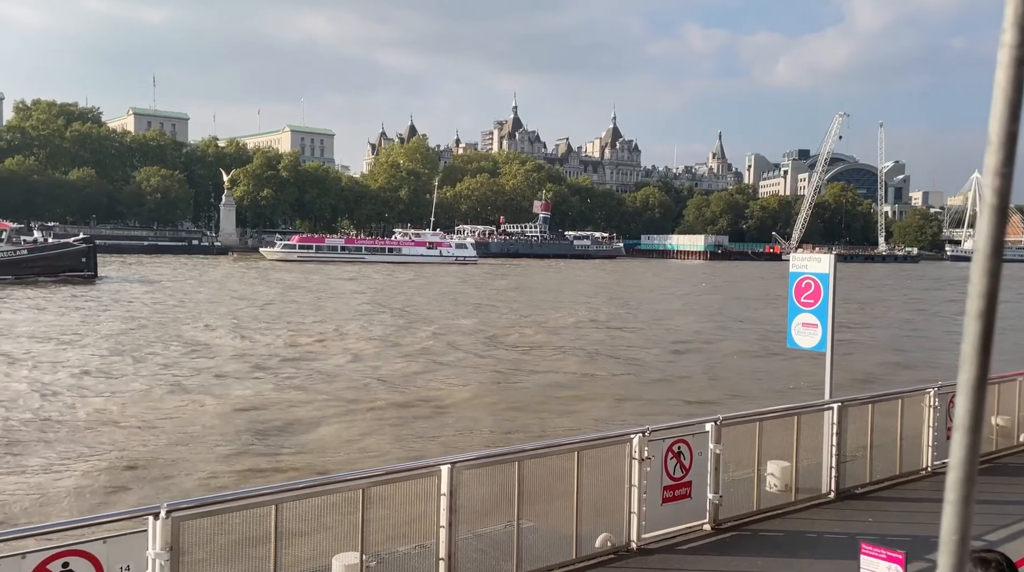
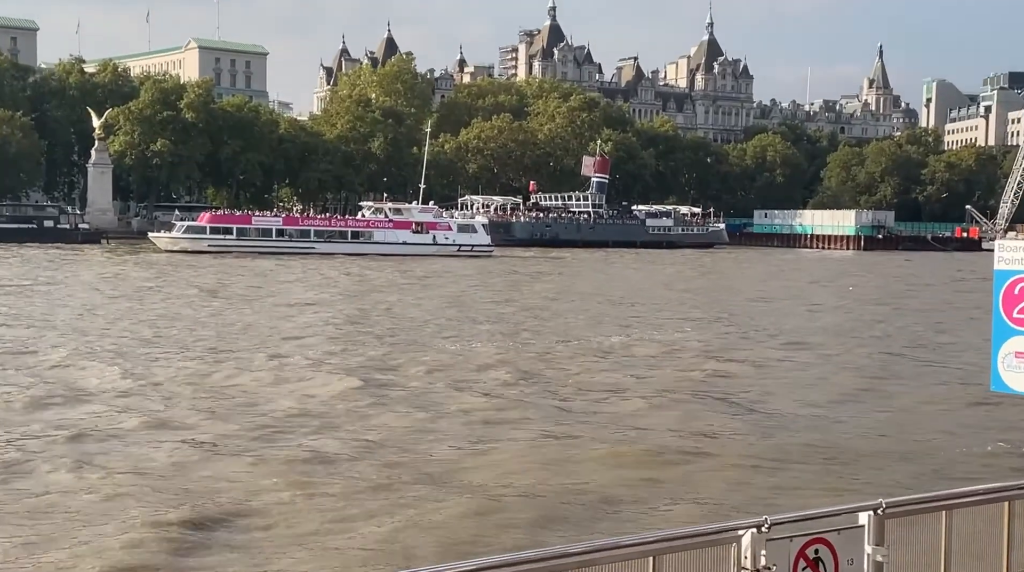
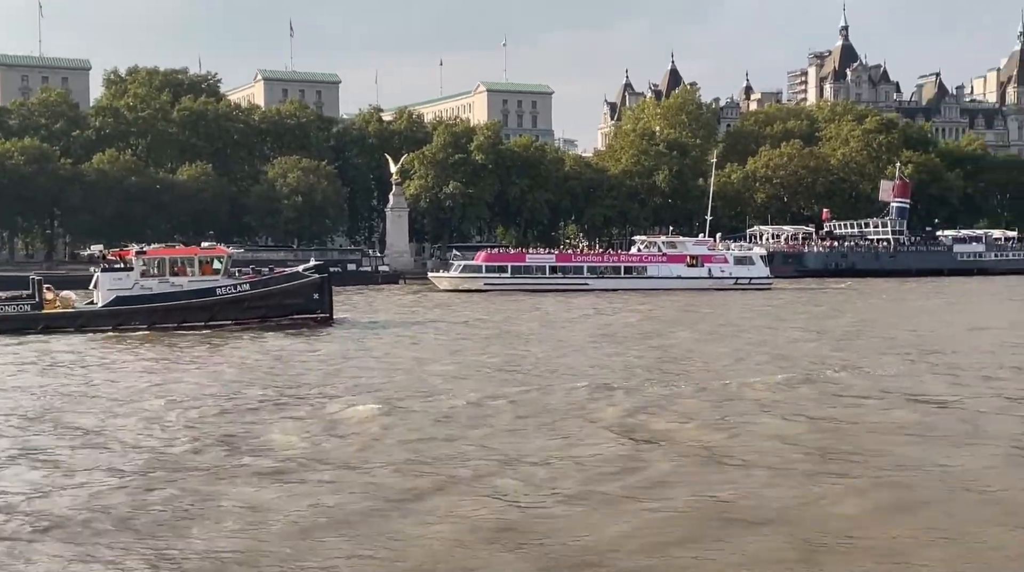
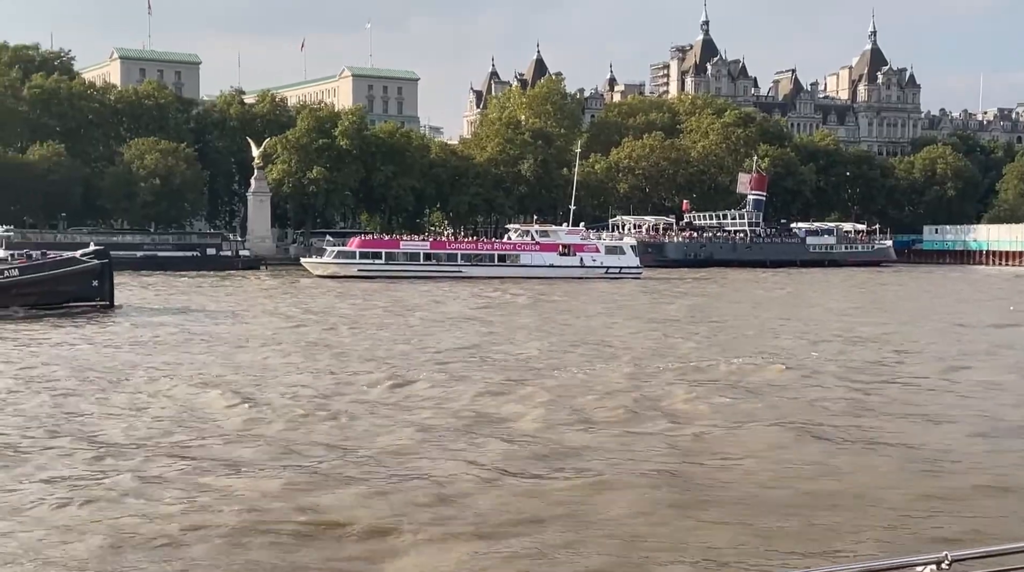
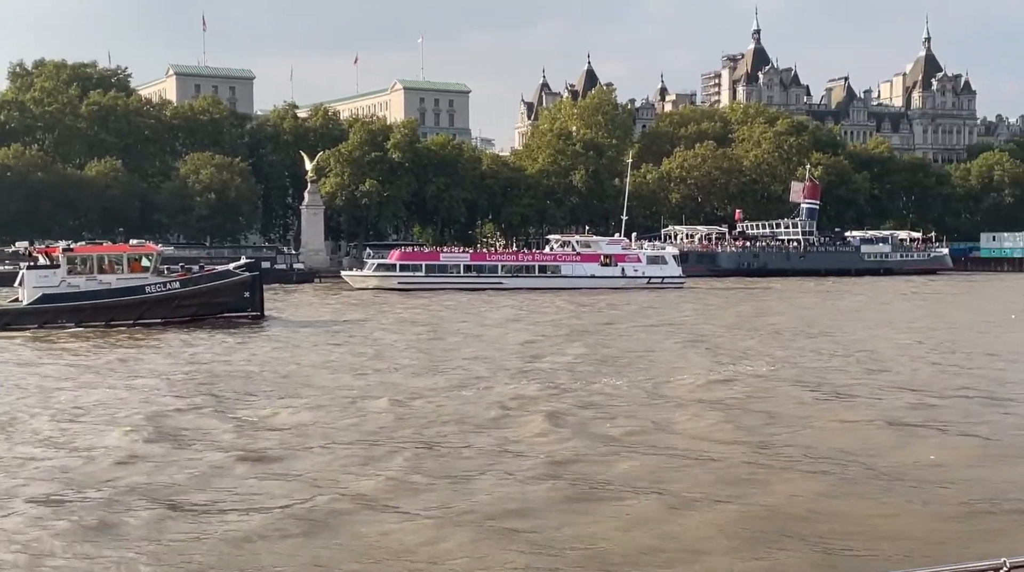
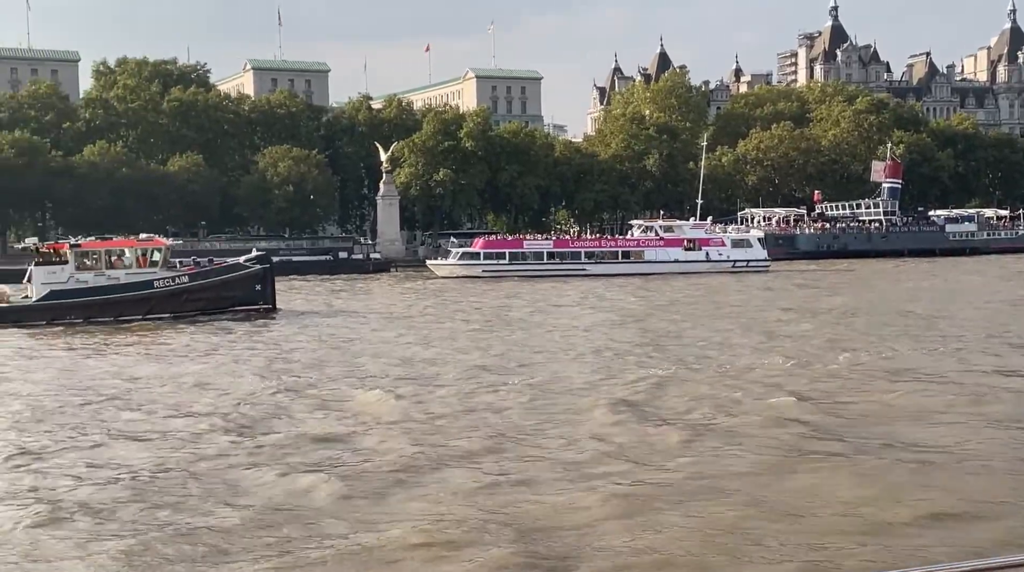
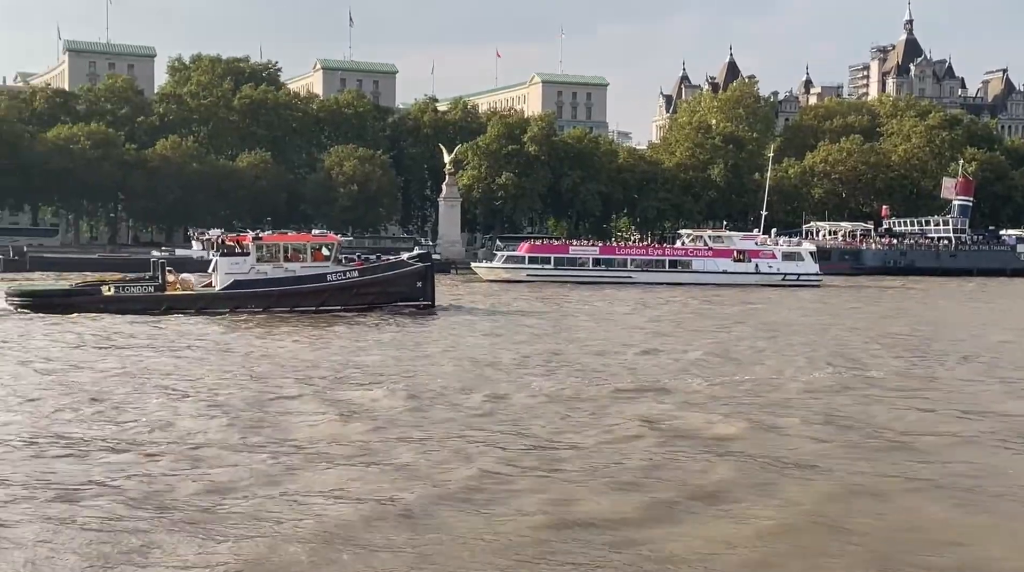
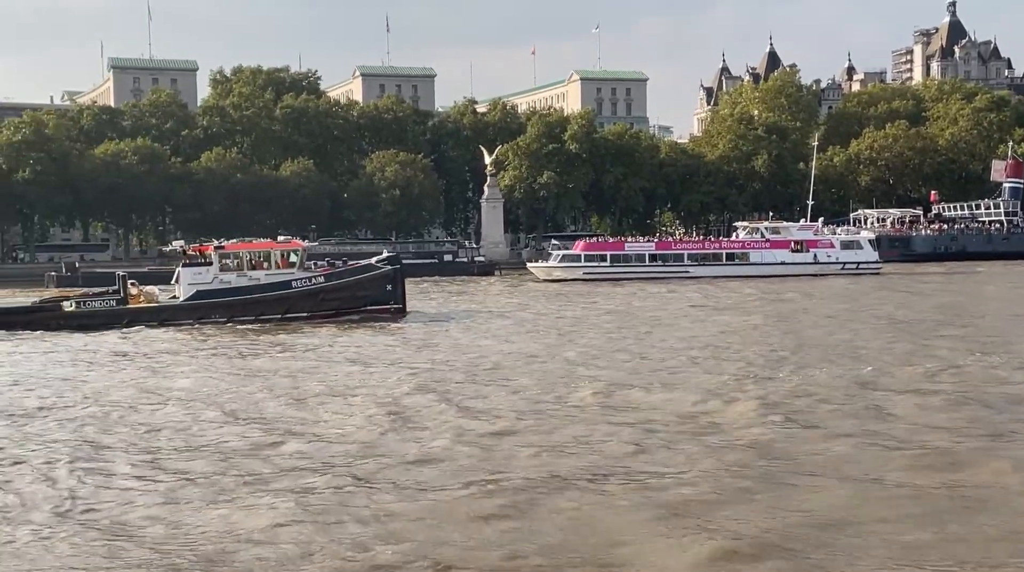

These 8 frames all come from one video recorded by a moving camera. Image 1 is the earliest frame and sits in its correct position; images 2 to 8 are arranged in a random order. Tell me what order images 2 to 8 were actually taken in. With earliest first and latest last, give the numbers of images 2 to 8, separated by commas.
2, 4, 6, 8, 3, 5, 7
